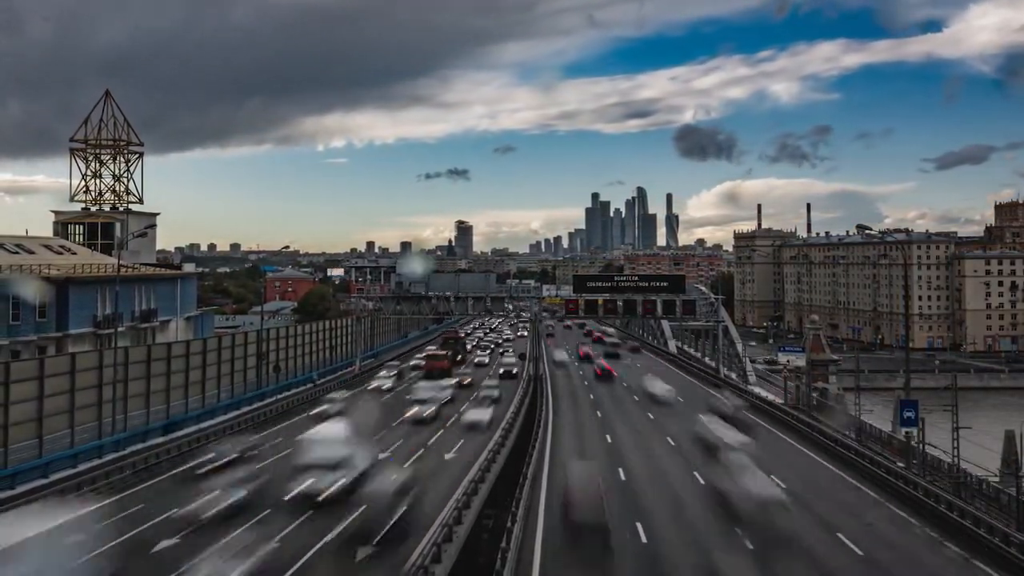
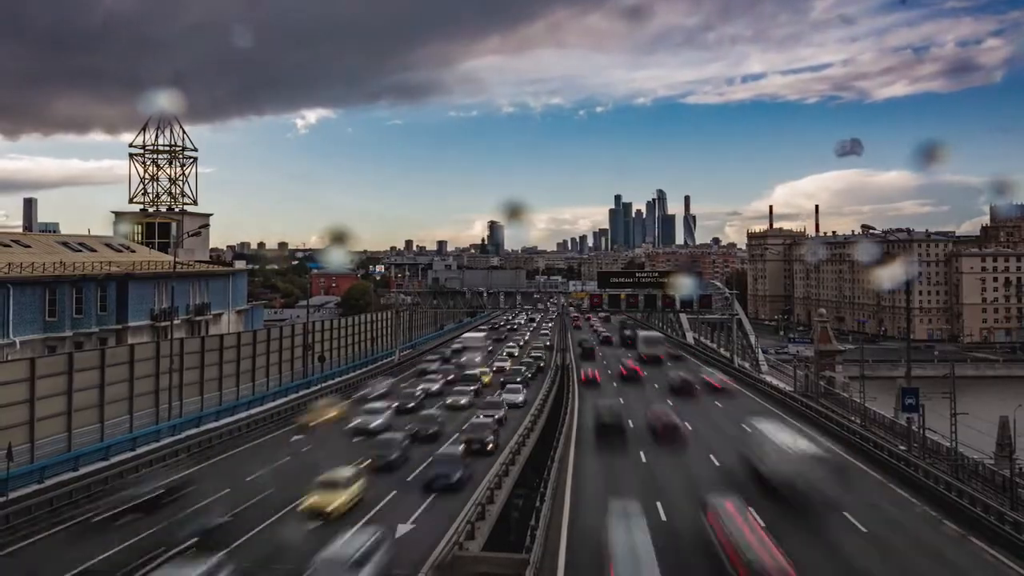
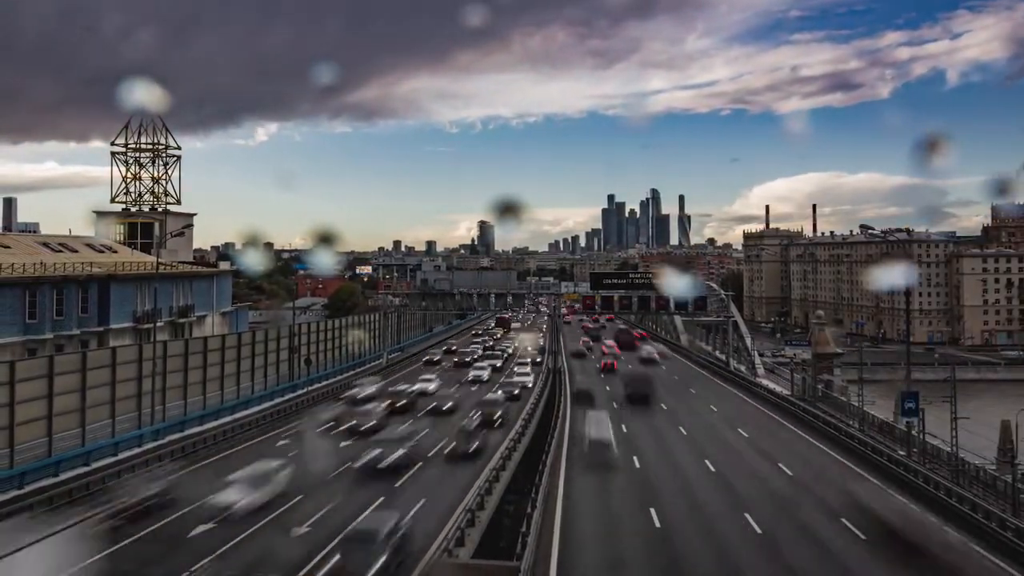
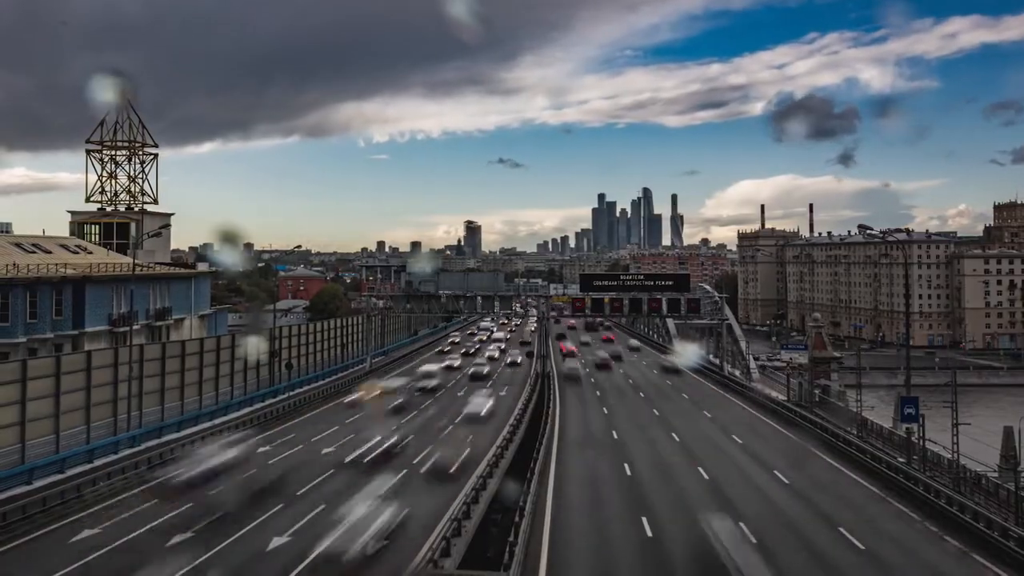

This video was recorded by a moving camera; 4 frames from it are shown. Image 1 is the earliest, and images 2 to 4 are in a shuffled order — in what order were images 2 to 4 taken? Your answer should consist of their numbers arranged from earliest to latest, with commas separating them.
4, 3, 2
